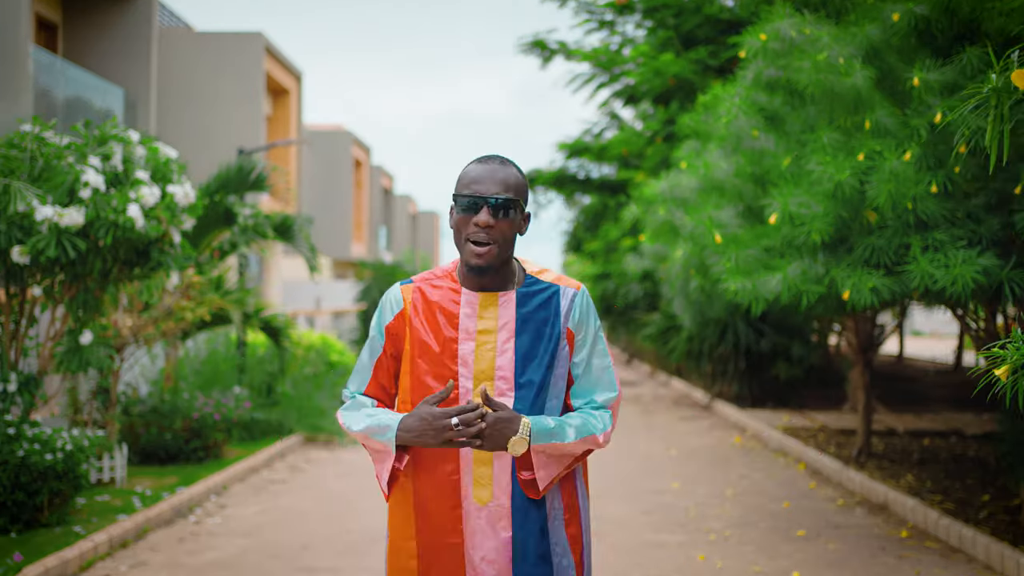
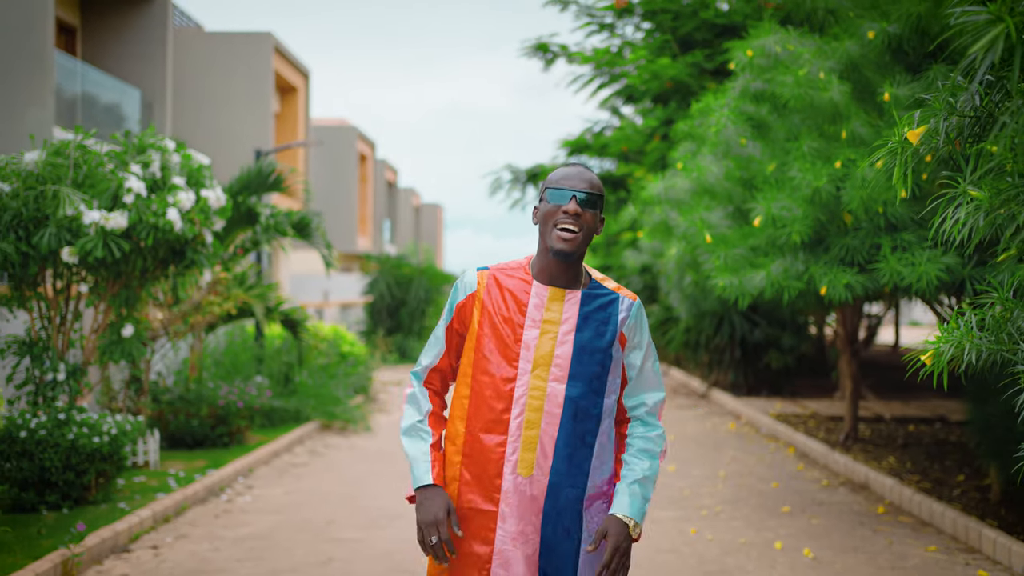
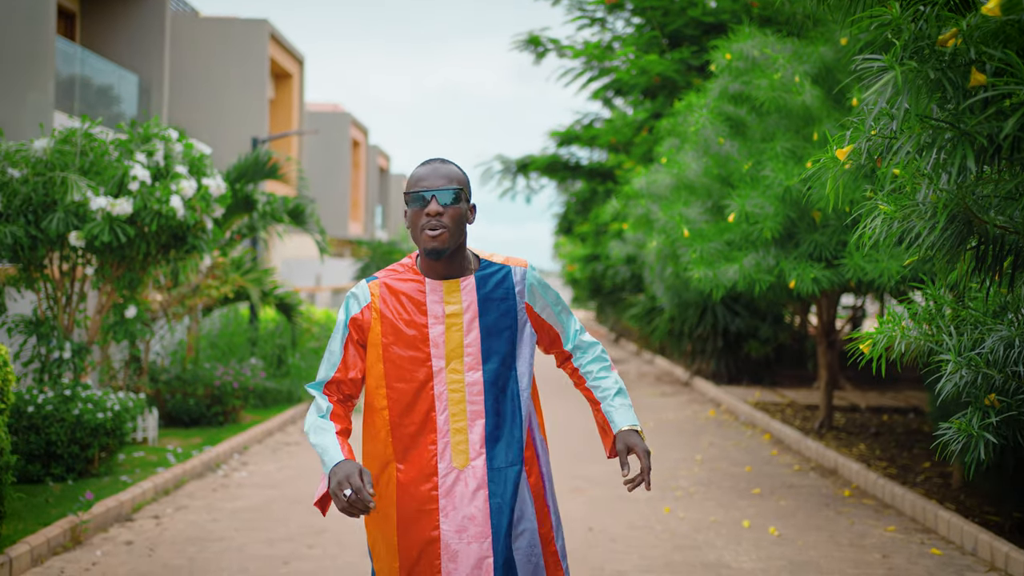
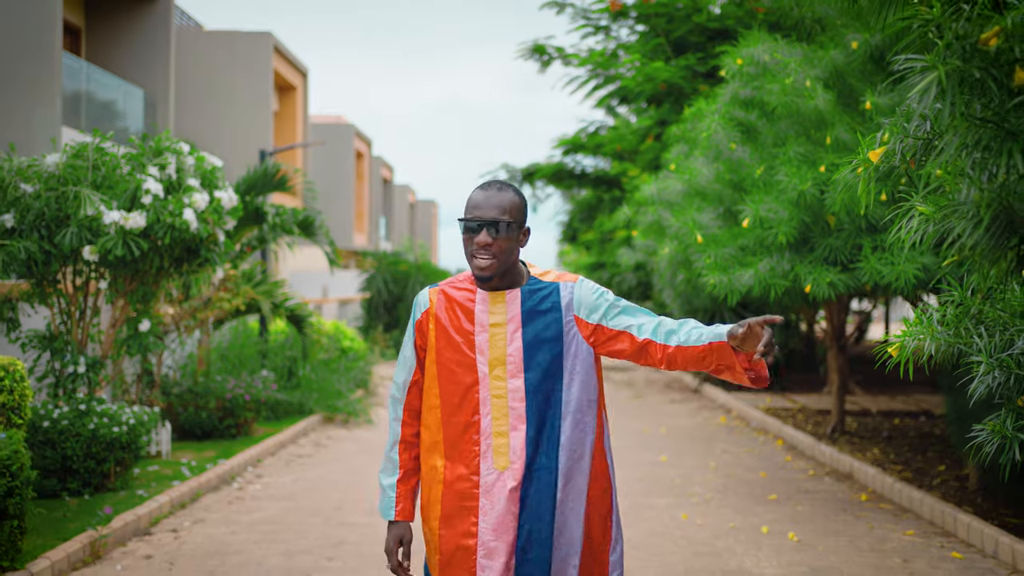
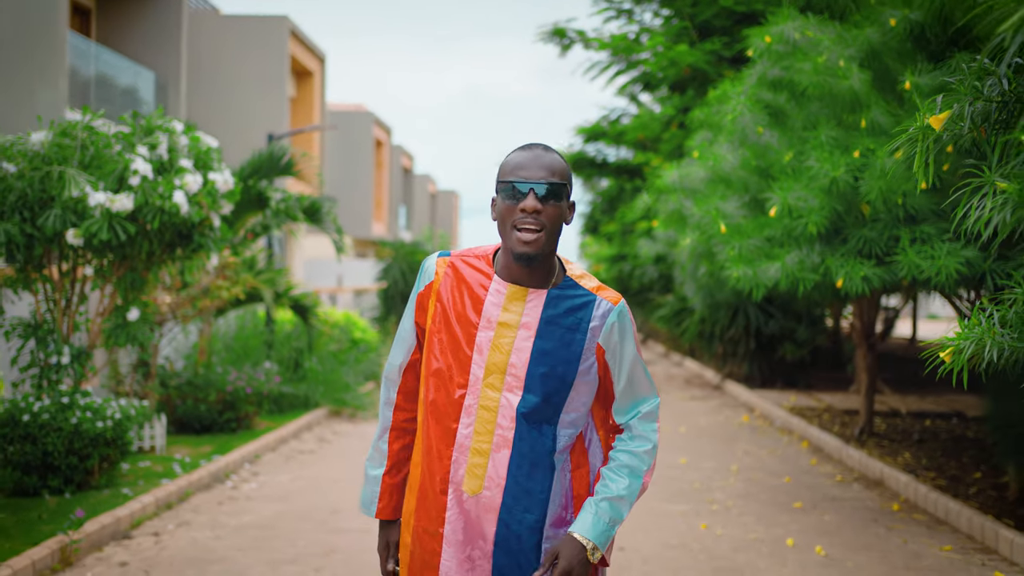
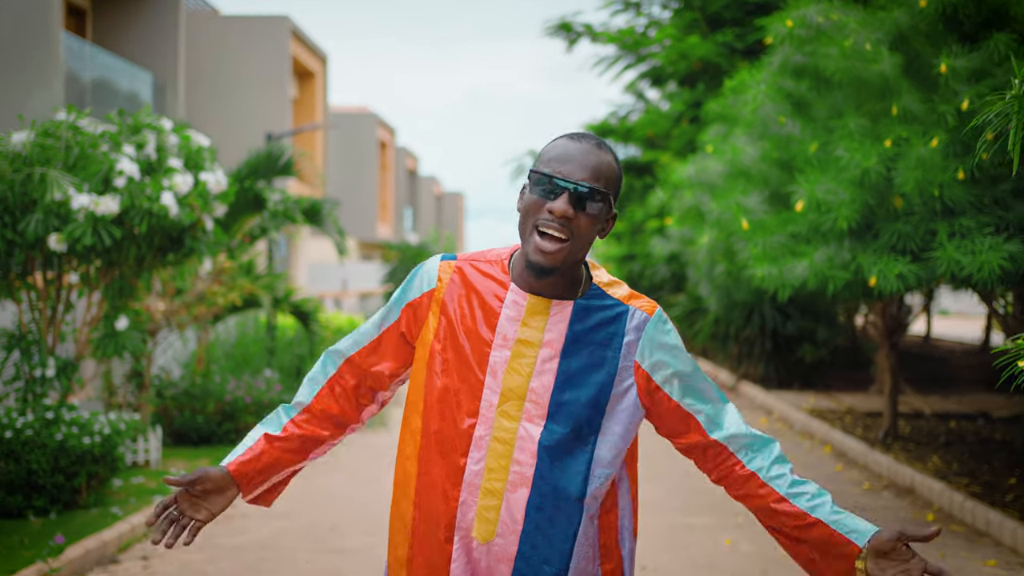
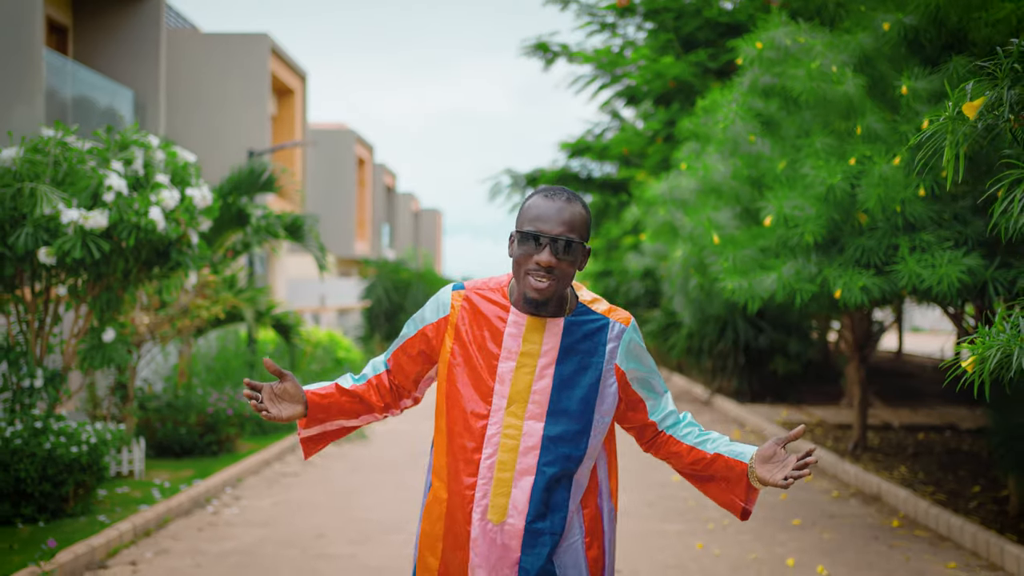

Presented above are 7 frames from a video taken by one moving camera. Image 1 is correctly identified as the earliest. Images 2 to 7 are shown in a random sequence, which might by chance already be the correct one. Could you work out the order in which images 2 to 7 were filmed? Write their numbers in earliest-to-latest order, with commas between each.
7, 2, 4, 3, 5, 6
